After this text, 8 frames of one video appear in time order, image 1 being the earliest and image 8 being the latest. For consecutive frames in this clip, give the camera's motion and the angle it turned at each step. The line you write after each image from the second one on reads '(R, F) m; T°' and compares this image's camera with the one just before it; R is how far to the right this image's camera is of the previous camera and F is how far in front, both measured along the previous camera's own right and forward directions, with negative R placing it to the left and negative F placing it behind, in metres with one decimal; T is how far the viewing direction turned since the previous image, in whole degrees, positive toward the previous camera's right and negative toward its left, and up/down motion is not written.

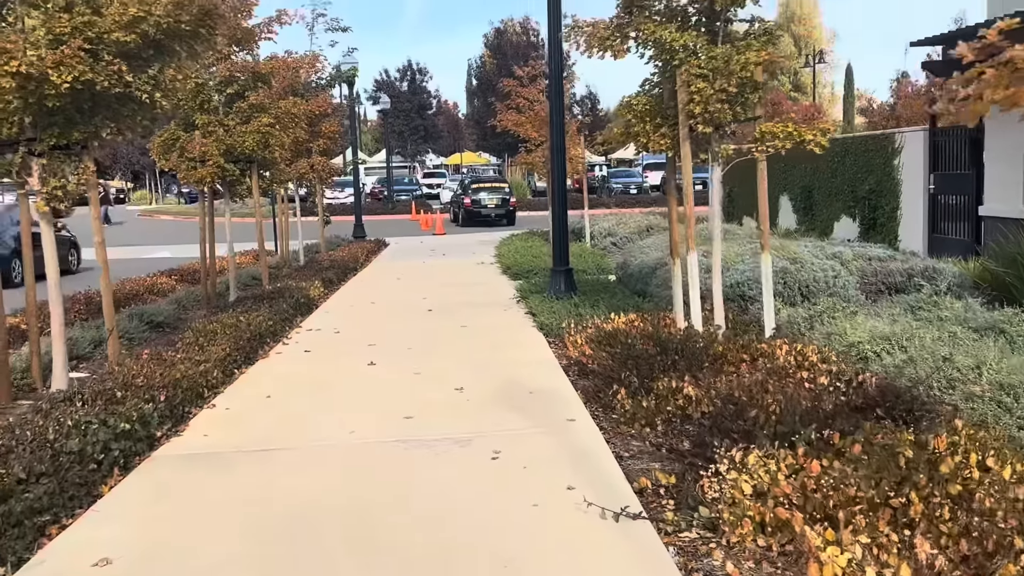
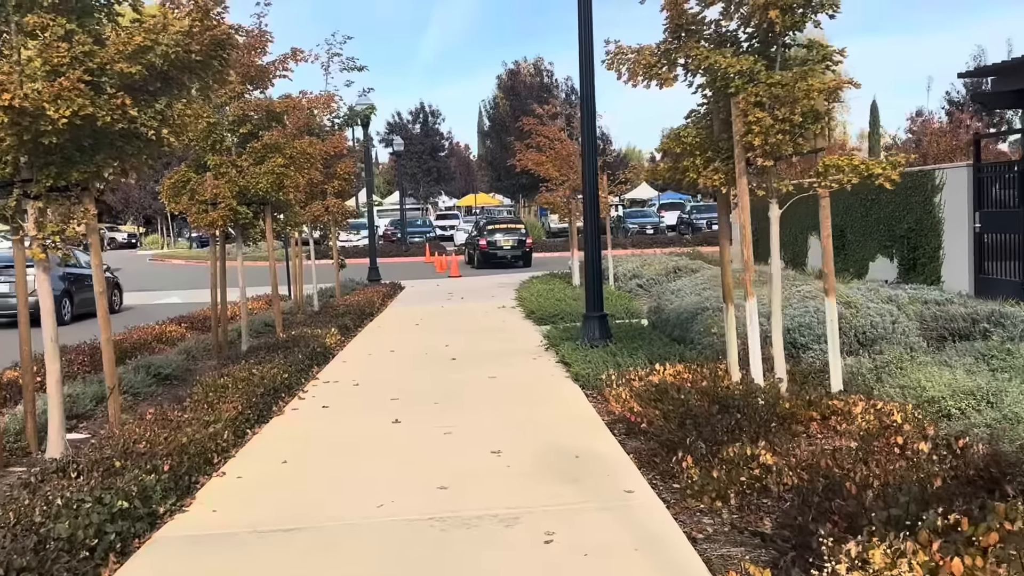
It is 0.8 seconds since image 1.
(-0.2, +0.5) m; -1°
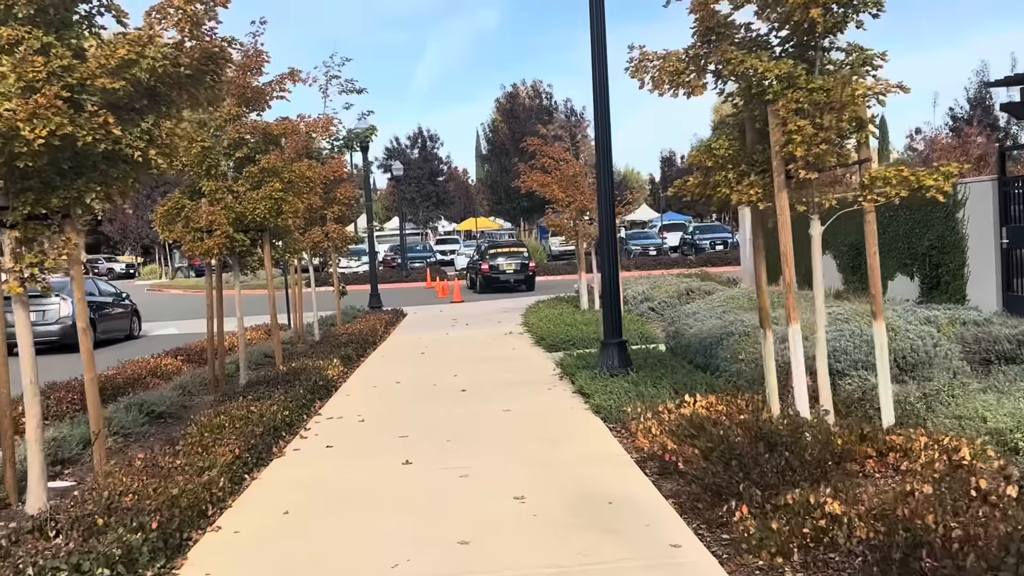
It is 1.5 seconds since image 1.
(-0.1, +0.4) m; 0°
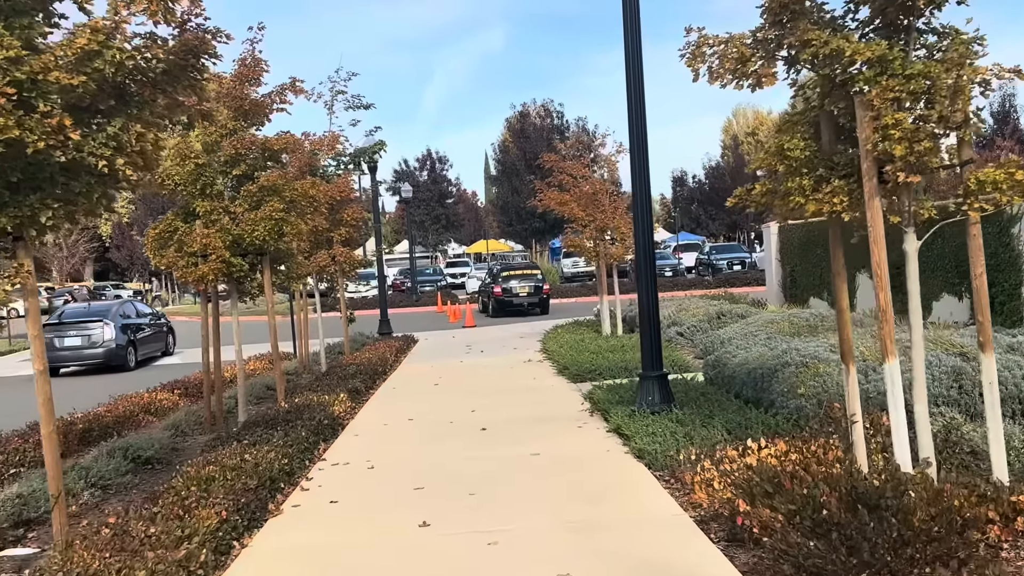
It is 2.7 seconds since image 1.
(-0.1, +0.8) m; -1°
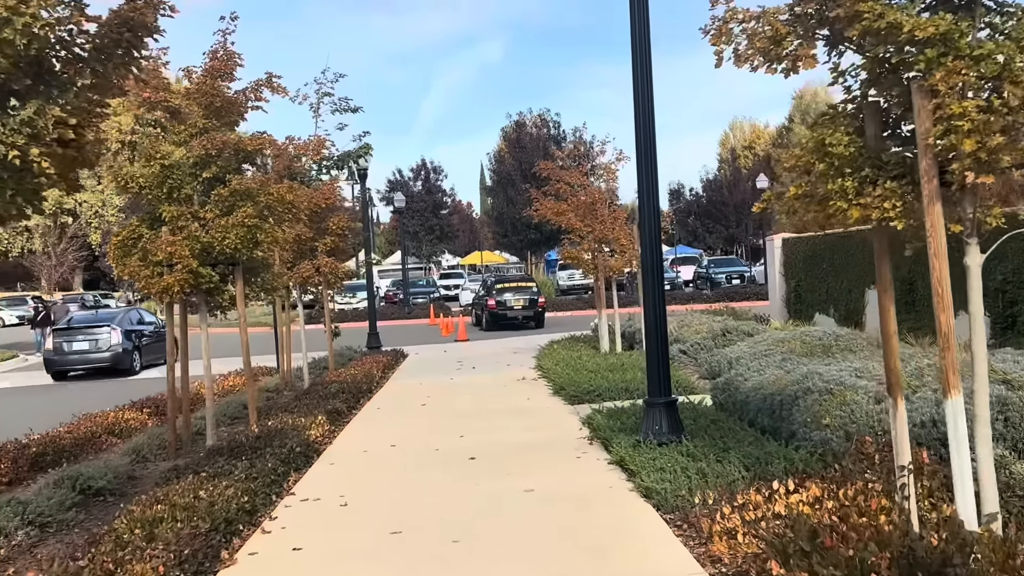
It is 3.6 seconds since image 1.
(0.0, +0.6) m; 0°
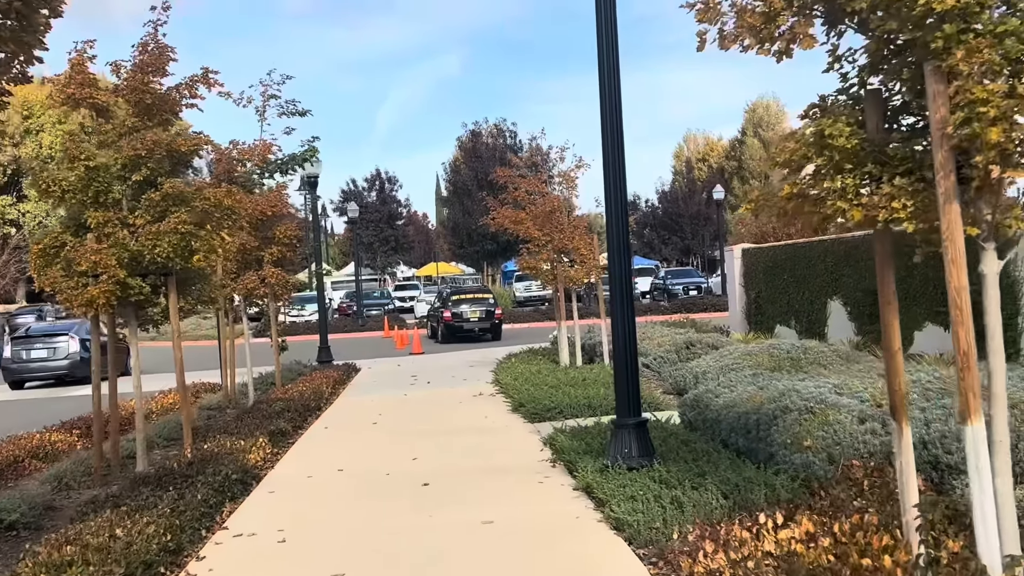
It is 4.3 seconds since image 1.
(0.0, +0.5) m; +3°
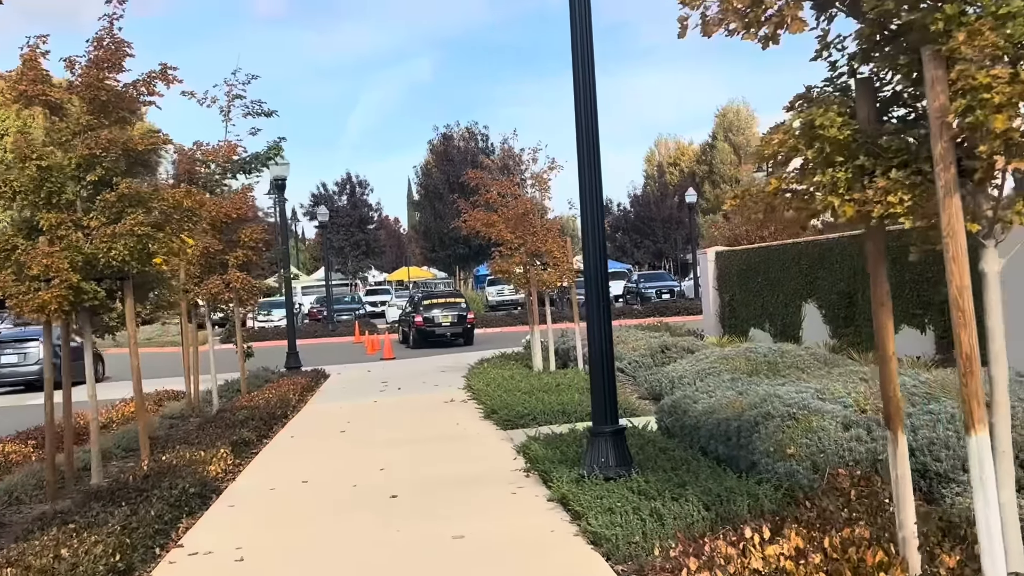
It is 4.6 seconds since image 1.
(0.0, +0.2) m; +2°
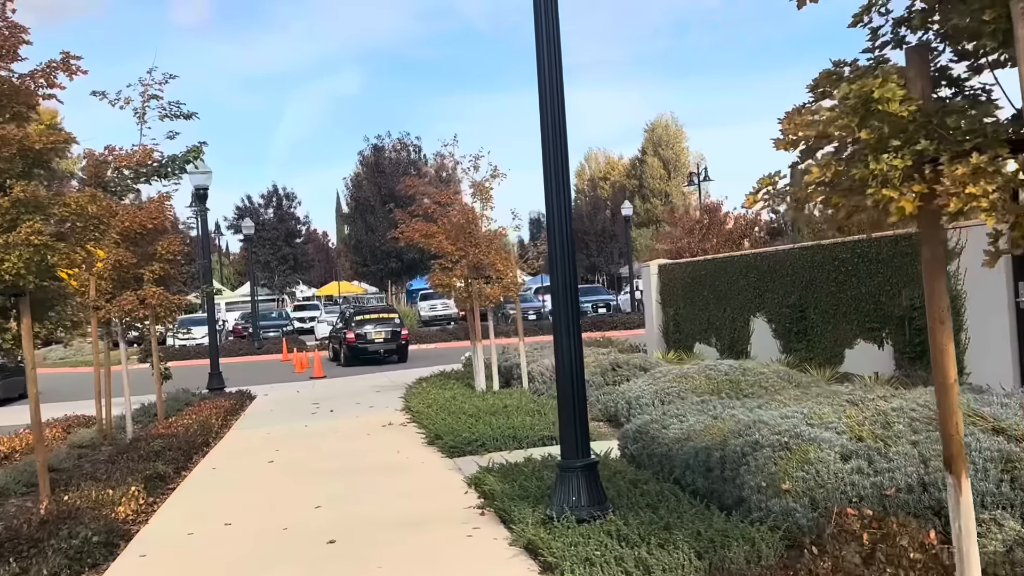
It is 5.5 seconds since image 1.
(-0.1, +0.6) m; +4°
